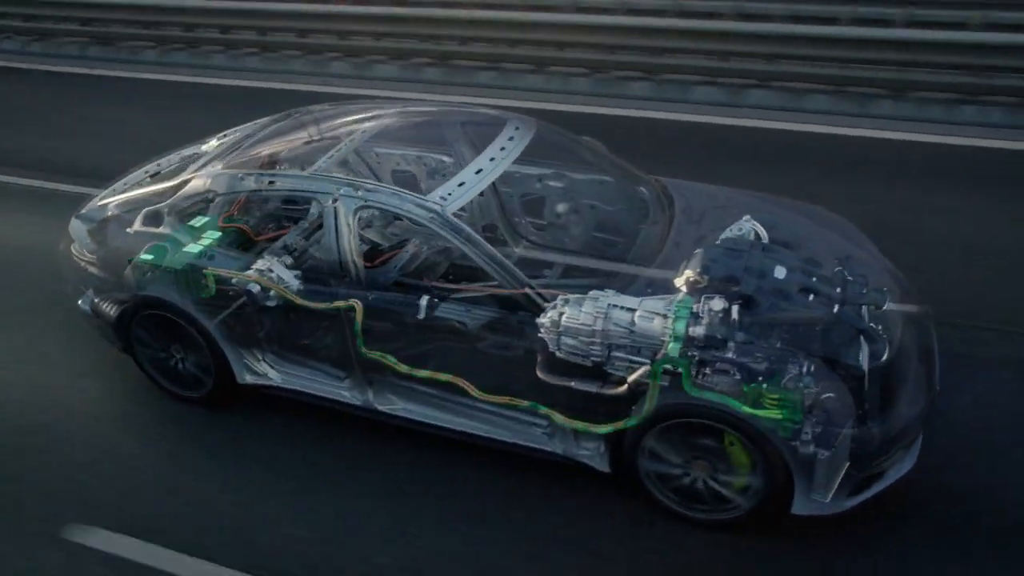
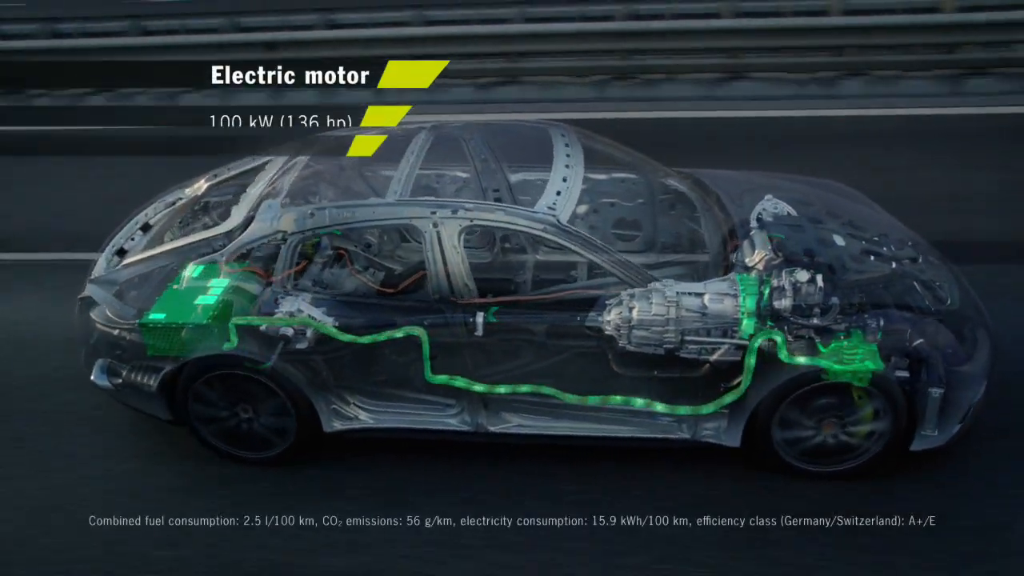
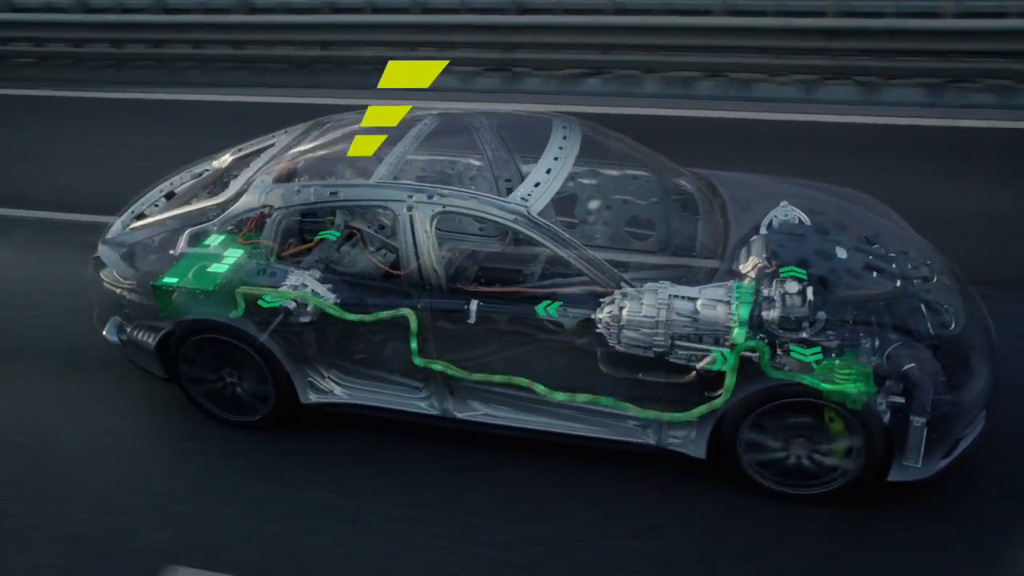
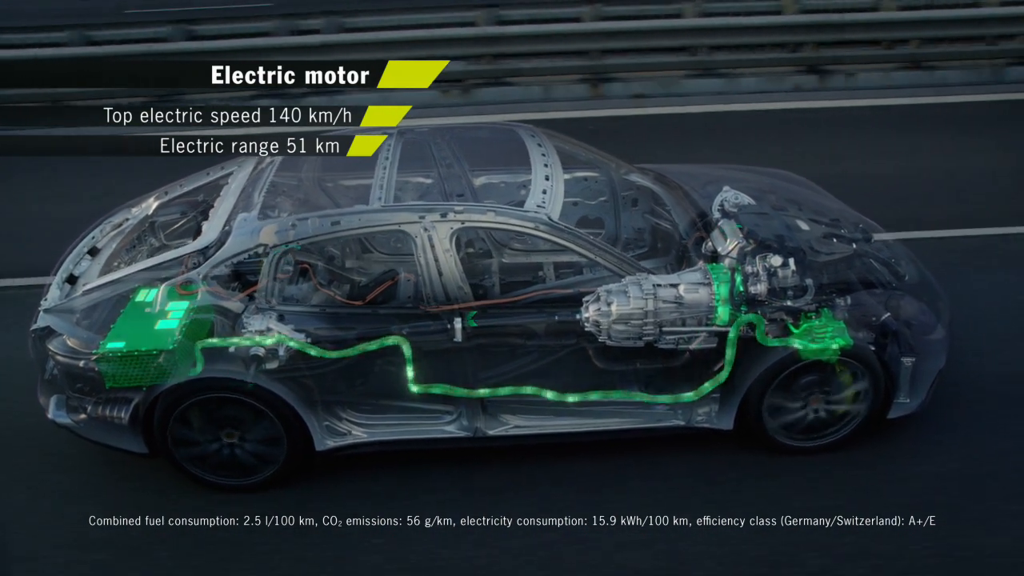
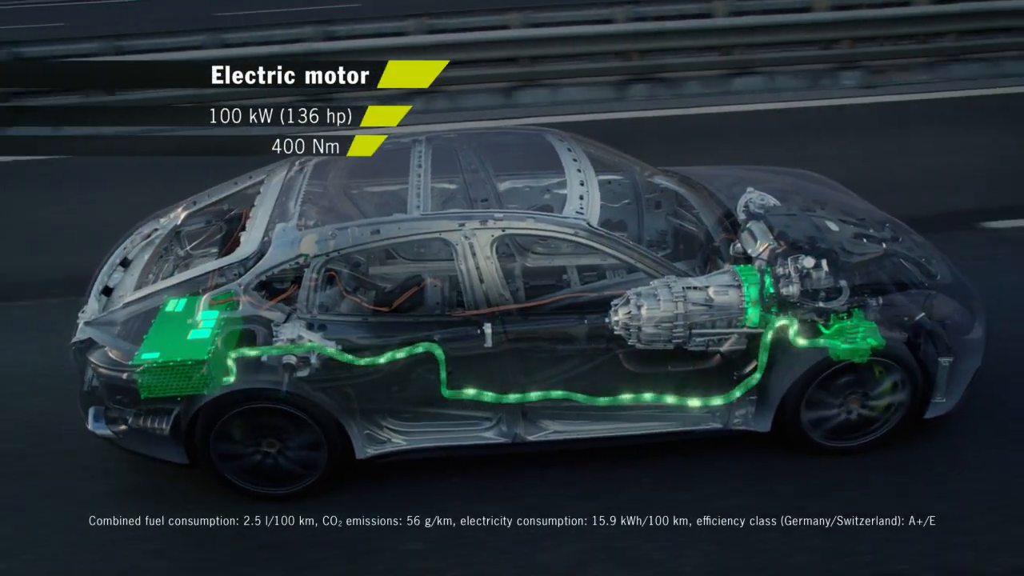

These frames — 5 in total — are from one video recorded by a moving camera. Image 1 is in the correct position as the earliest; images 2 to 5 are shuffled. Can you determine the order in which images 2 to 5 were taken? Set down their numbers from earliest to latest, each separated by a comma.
3, 2, 5, 4
